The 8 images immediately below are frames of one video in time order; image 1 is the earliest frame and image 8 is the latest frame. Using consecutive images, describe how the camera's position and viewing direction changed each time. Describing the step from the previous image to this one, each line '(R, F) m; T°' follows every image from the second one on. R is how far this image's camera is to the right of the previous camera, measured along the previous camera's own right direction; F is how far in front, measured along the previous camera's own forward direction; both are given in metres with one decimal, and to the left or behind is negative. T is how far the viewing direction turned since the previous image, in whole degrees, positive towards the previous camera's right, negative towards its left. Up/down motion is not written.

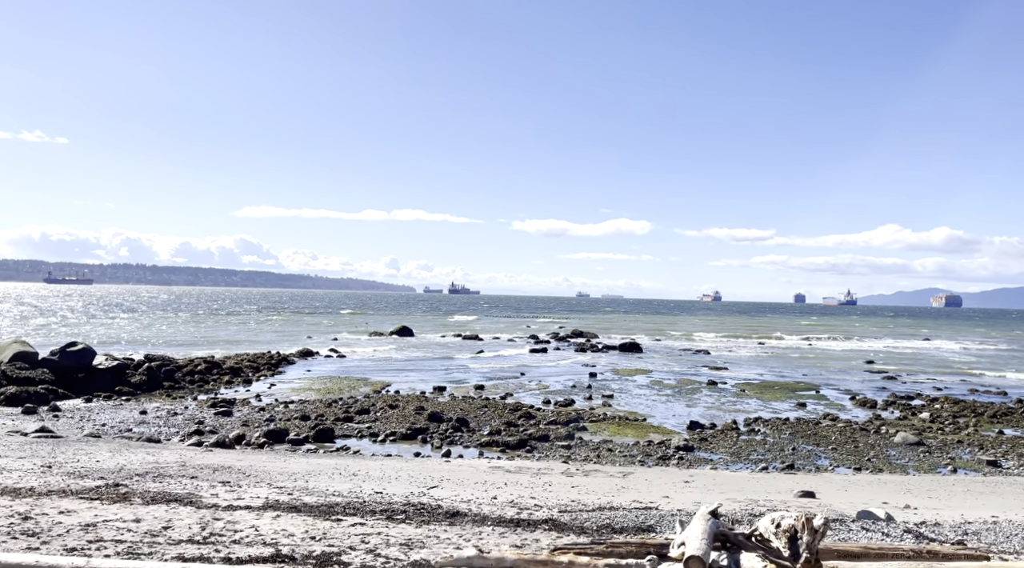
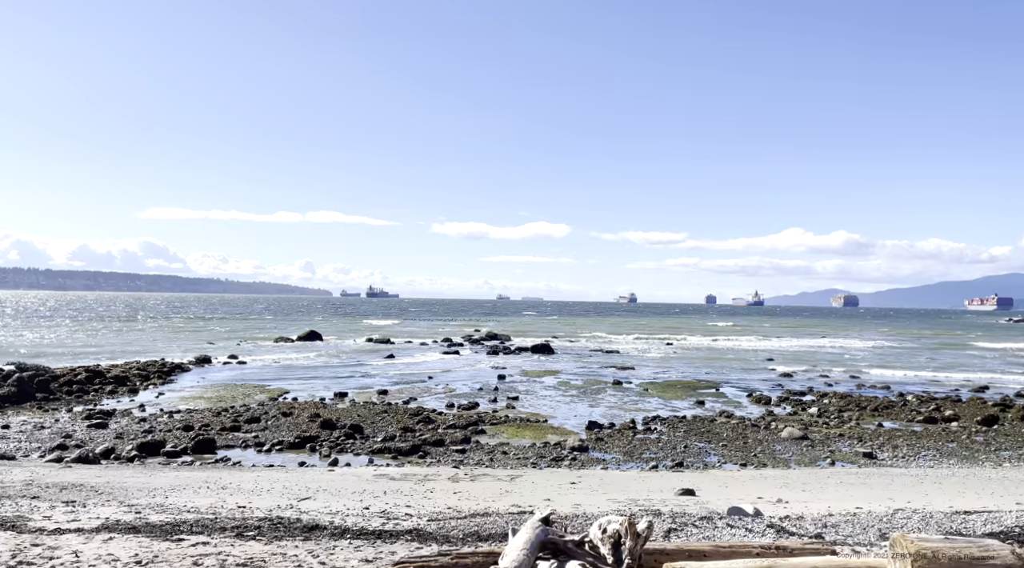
(+0.3, 0.0) m; +5°
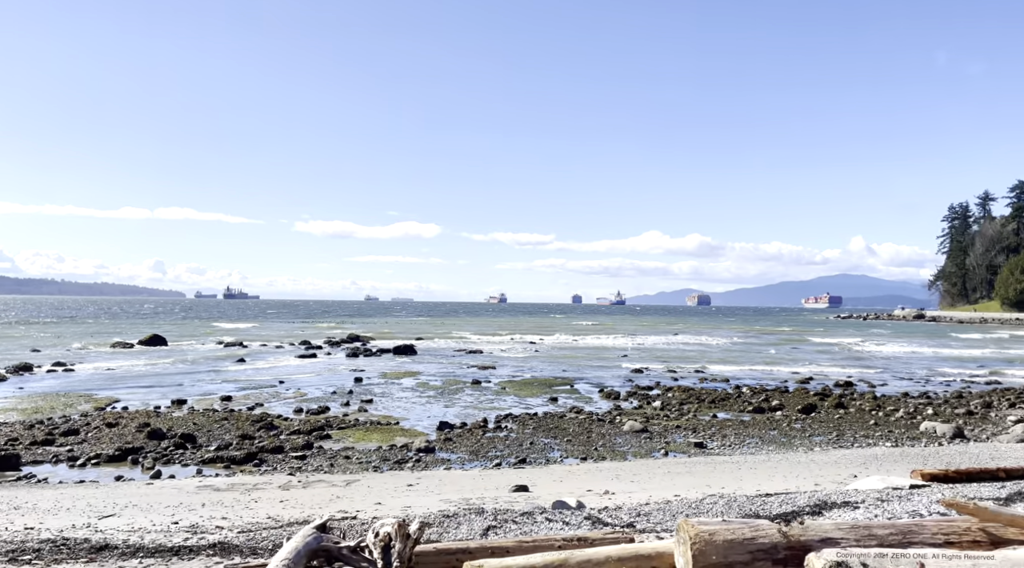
(+0.3, 0.0) m; +8°
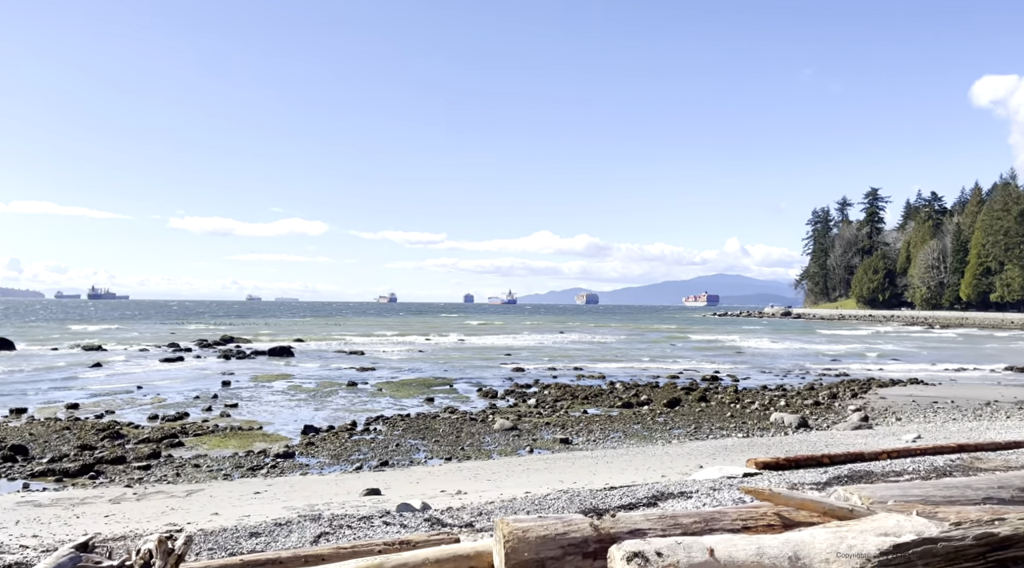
(+0.4, +0.1) m; +7°
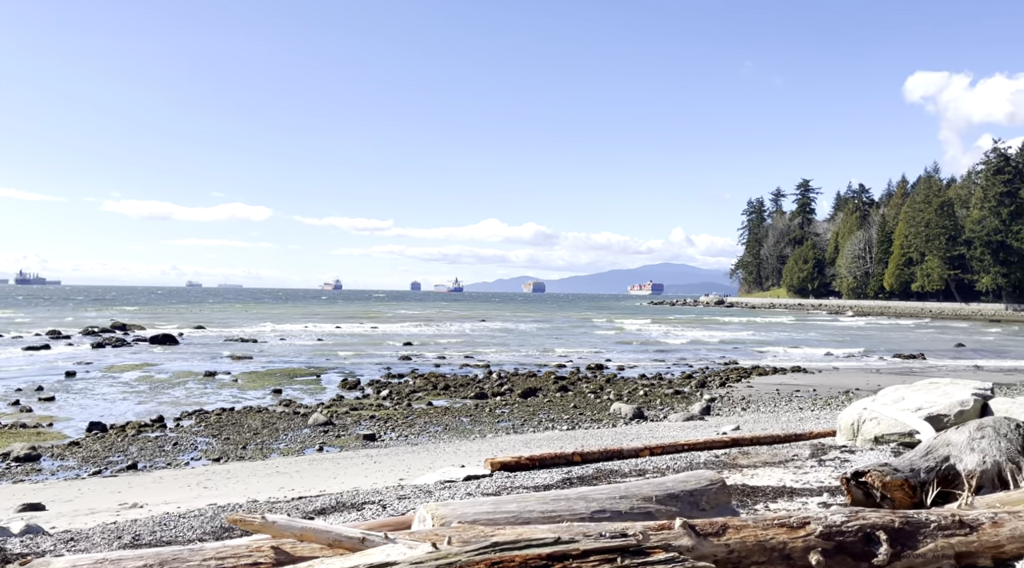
(+2.2, +0.9) m; +5°
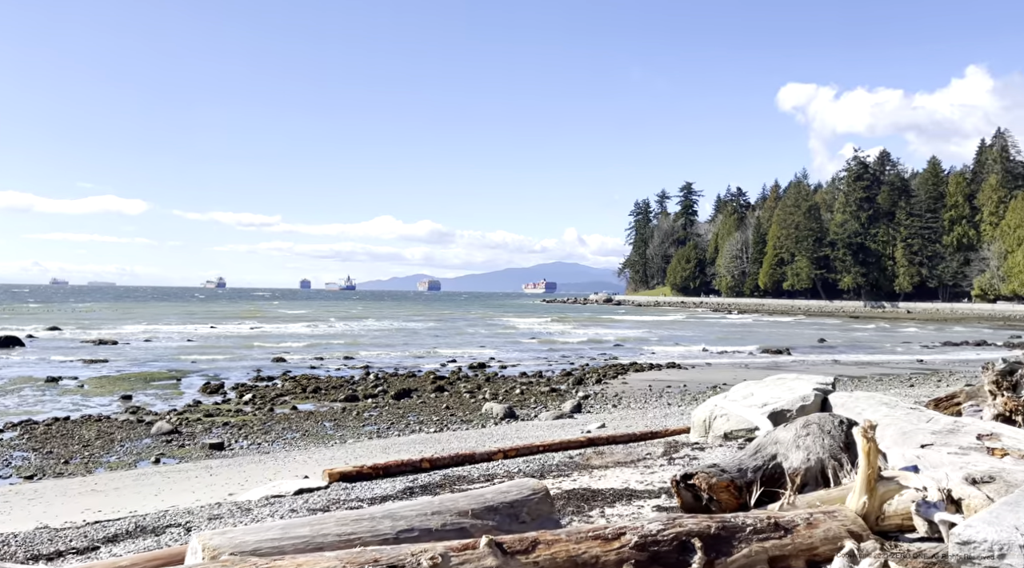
(+0.5, +0.3) m; +7°
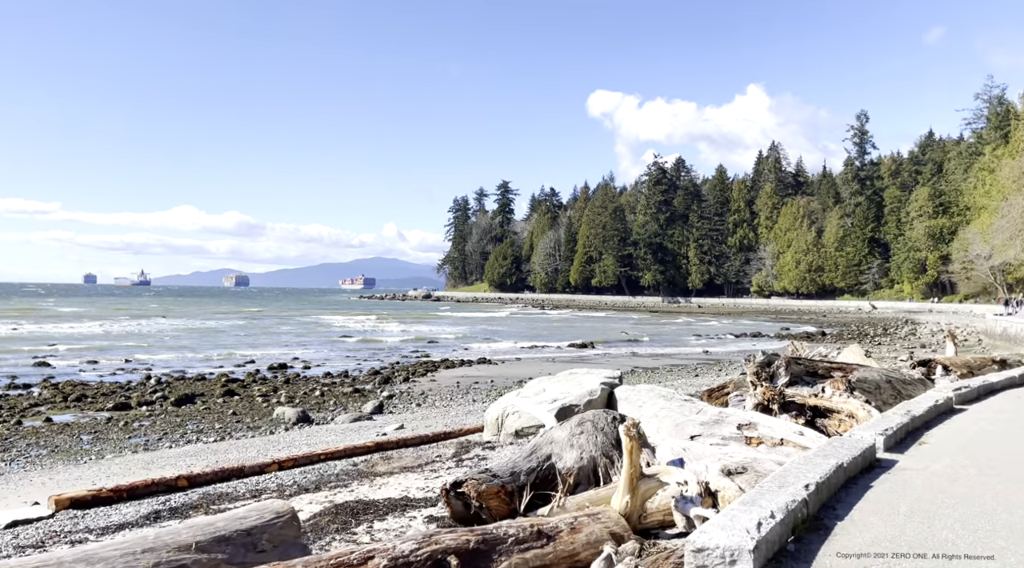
(+0.4, +0.4) m; +11°
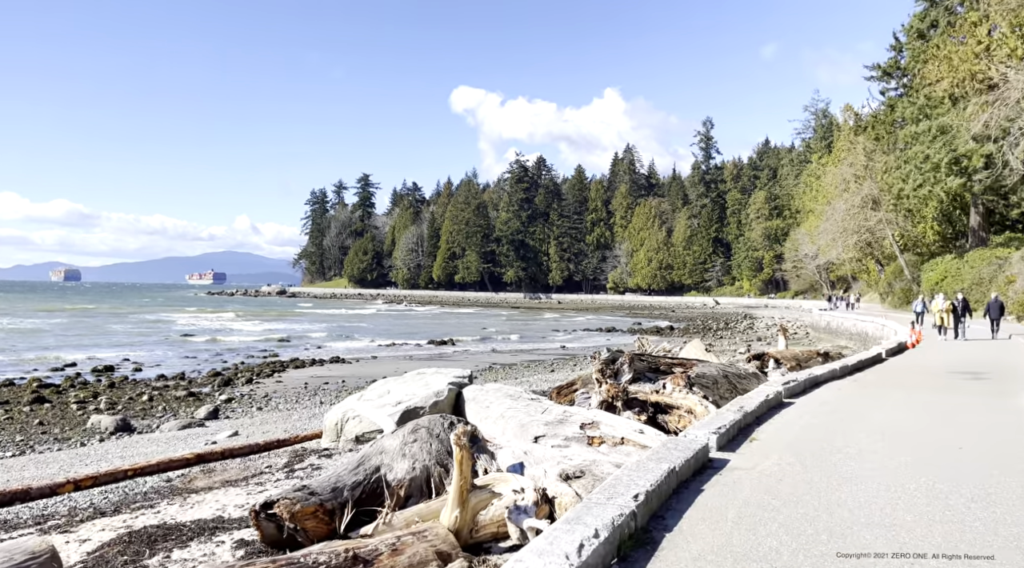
(+0.3, +0.5) m; +9°
